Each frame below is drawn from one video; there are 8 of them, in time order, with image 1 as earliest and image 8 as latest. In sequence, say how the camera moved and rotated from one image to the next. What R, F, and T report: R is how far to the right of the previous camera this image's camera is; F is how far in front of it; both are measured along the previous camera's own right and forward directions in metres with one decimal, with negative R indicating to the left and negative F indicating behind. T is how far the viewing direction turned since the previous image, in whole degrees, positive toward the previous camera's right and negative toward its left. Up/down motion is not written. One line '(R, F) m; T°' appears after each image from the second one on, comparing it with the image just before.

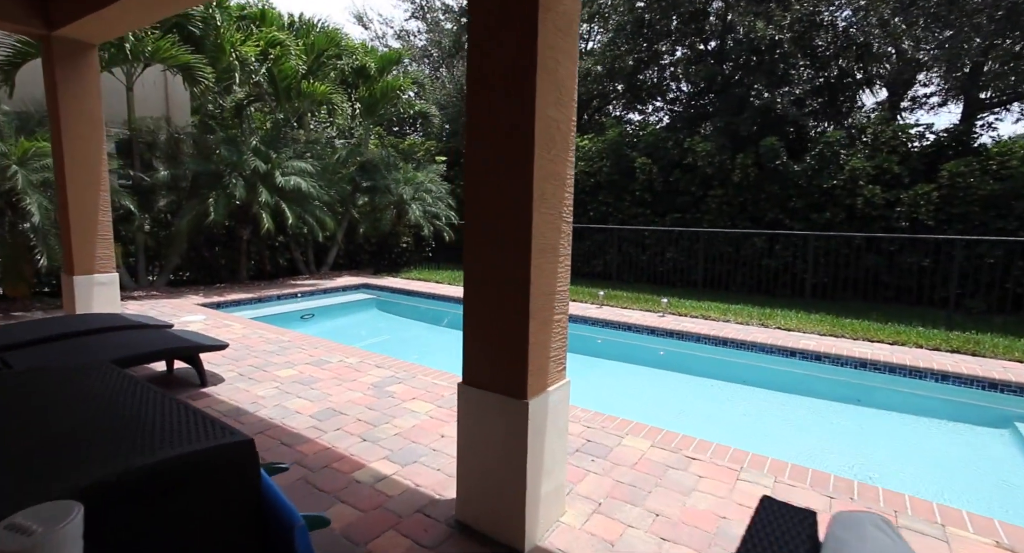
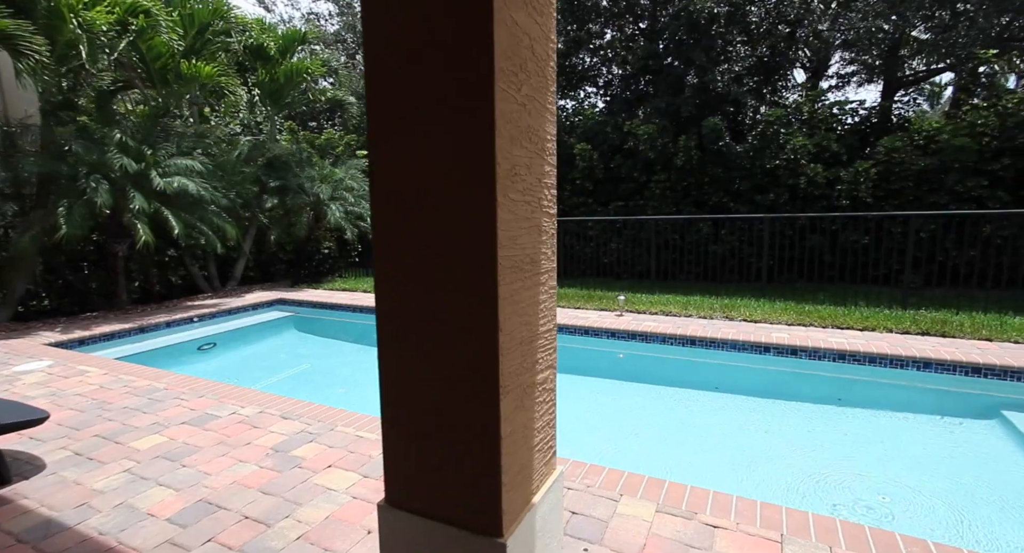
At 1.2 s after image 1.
(0.0, +0.8) m; +7°
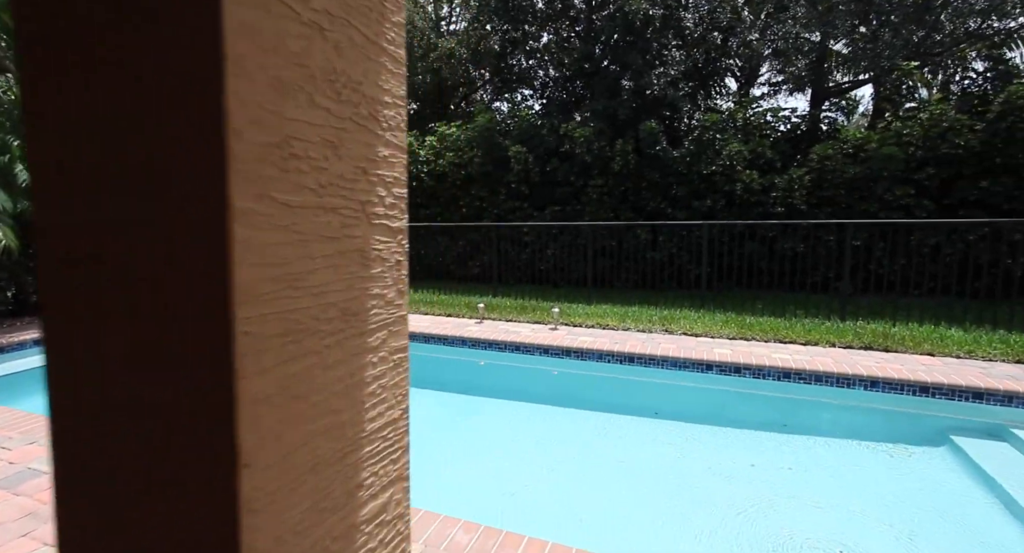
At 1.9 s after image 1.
(+0.2, +0.5) m; +6°
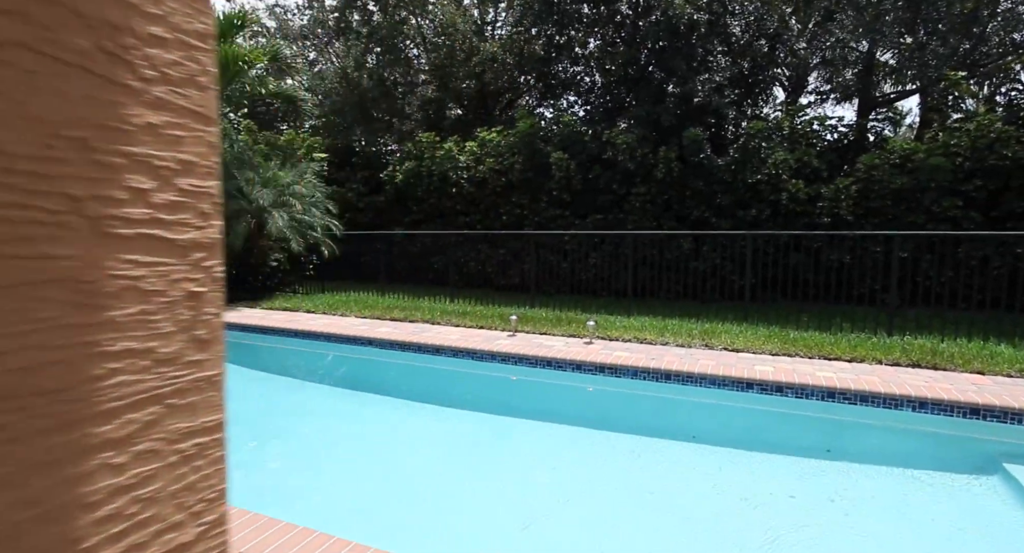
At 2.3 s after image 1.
(-0.3, +0.1) m; -2°
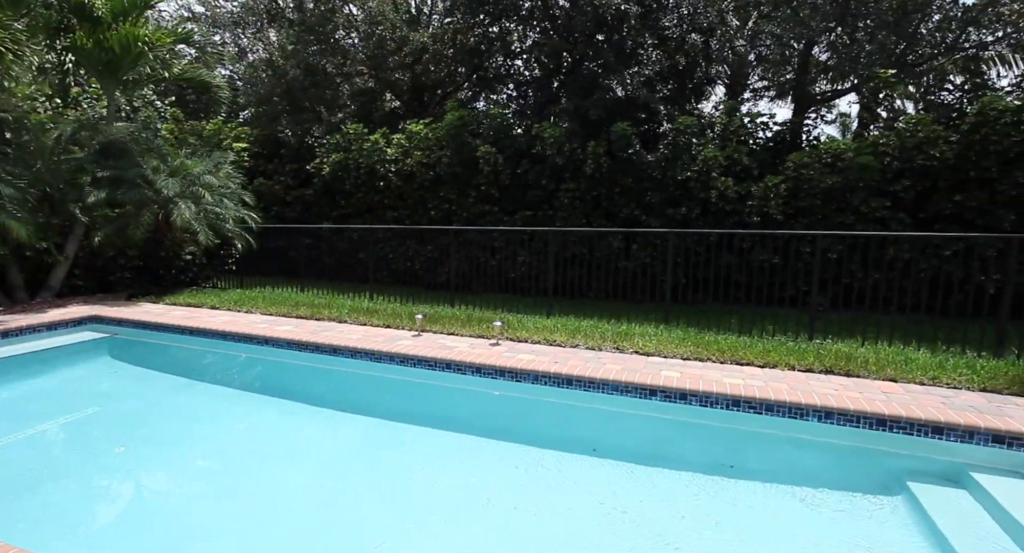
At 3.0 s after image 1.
(+0.8, +0.3) m; +2°
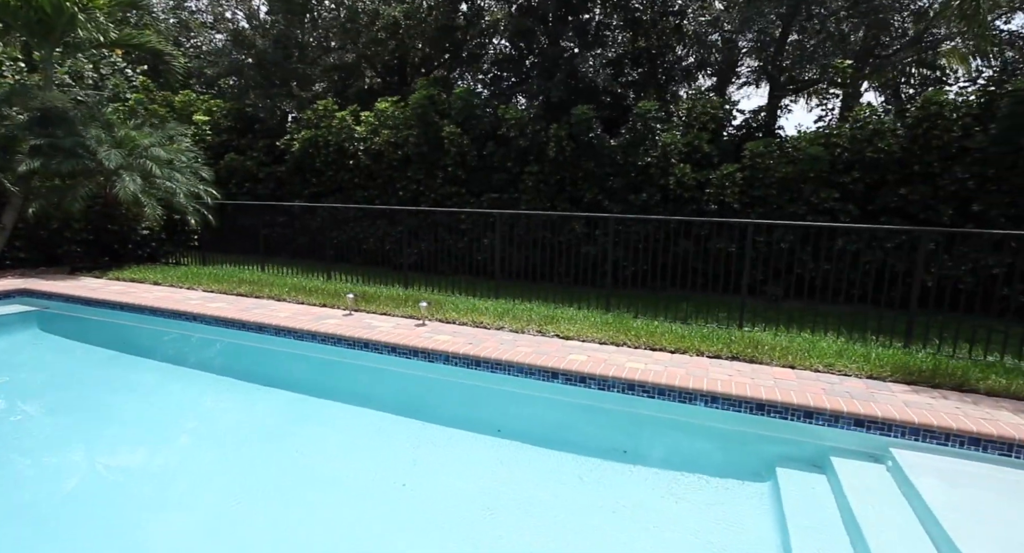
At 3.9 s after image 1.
(+0.6, -0.1) m; 0°
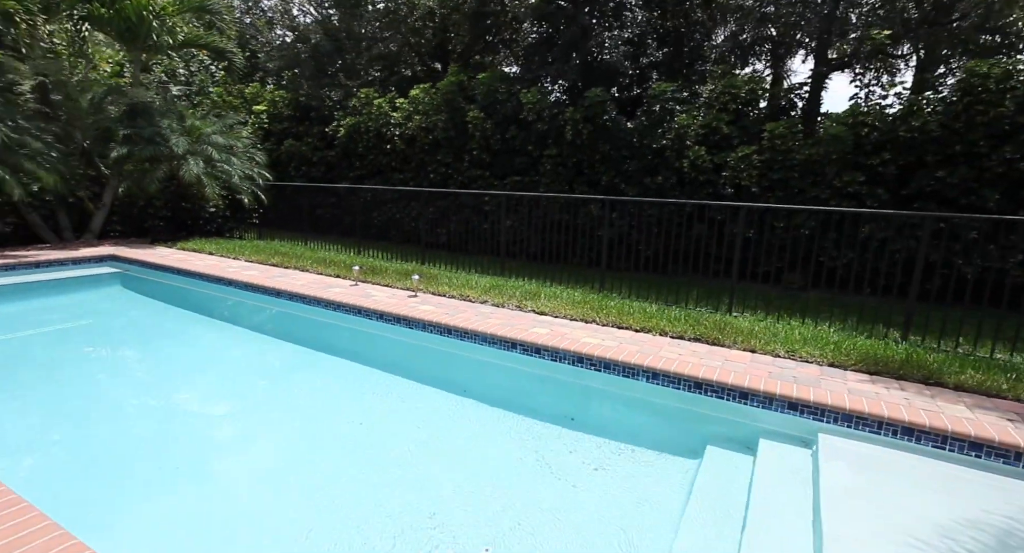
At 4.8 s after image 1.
(+0.8, -0.1) m; -8°
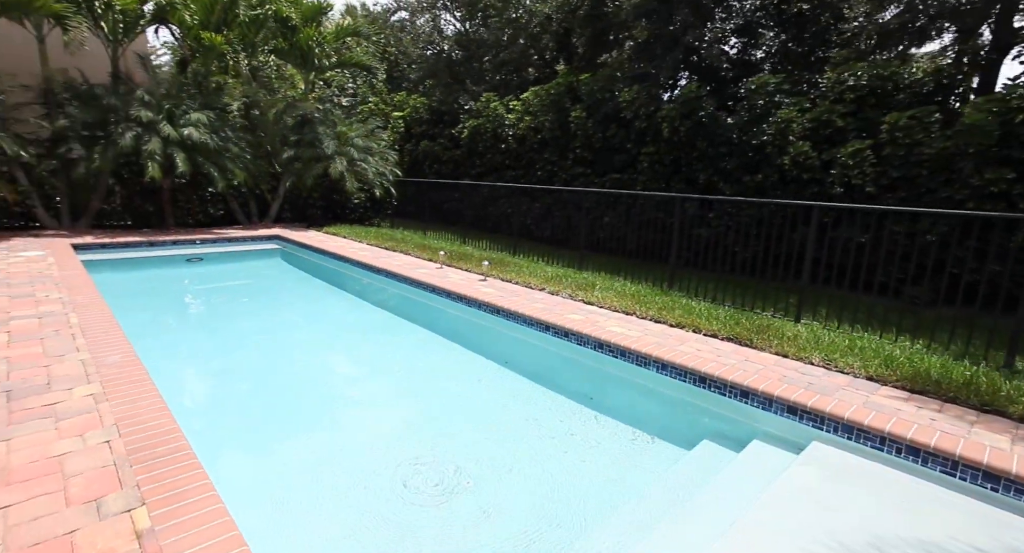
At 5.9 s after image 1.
(+0.9, -0.2) m; -17°
